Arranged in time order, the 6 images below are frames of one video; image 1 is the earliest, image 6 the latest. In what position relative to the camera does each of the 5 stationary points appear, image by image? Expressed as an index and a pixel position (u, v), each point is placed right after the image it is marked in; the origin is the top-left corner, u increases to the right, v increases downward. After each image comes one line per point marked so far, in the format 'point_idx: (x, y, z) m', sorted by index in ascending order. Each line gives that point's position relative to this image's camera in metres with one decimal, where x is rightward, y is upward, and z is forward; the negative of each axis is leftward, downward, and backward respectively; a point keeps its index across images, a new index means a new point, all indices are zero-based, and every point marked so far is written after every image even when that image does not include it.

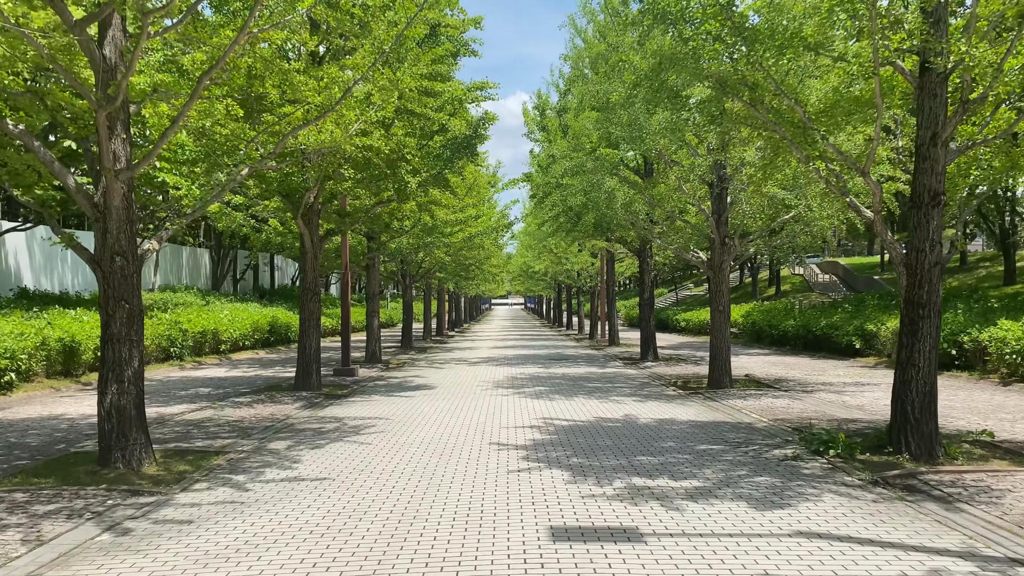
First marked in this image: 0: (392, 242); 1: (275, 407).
0: (-2.8, +1.1, +20.0) m
1: (-3.3, -1.7, +11.9) m
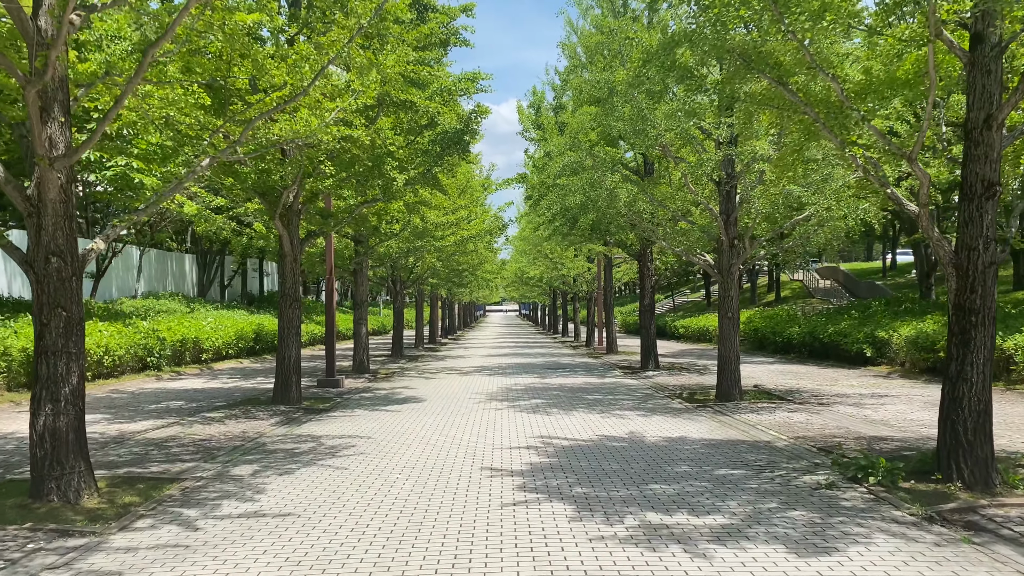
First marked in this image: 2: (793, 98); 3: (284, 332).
0: (-2.9, +1.0, +19.0) m
1: (-3.4, -1.7, +11.0) m
2: (+2.2, +1.5, +6.6) m
3: (-3.5, -0.7, +13.1) m
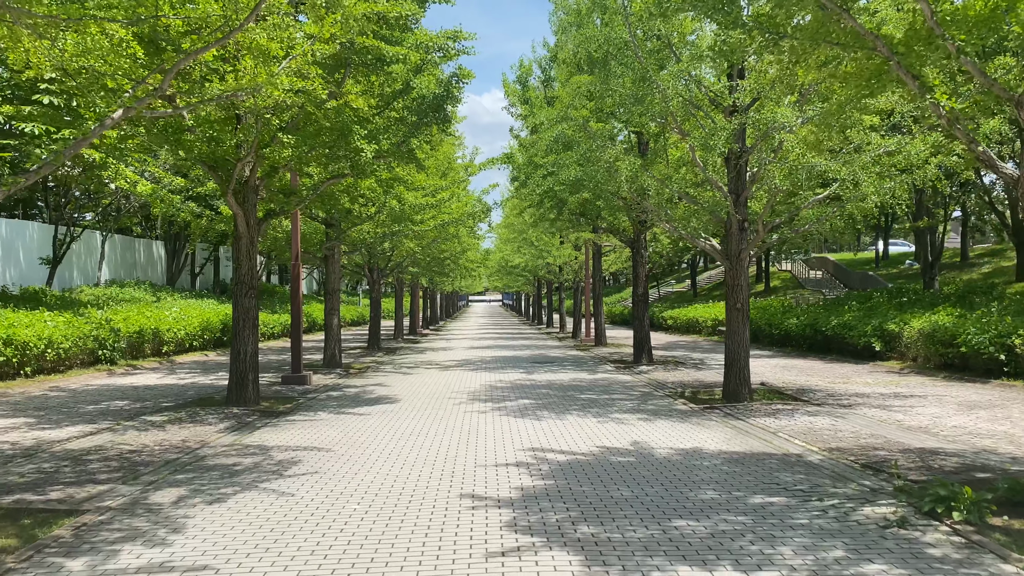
0: (-3.2, +1.2, +17.5) m
1: (-3.5, -1.6, +9.5) m
2: (+2.1, +1.6, +5.2) m
3: (-3.7, -0.5, +11.6) m
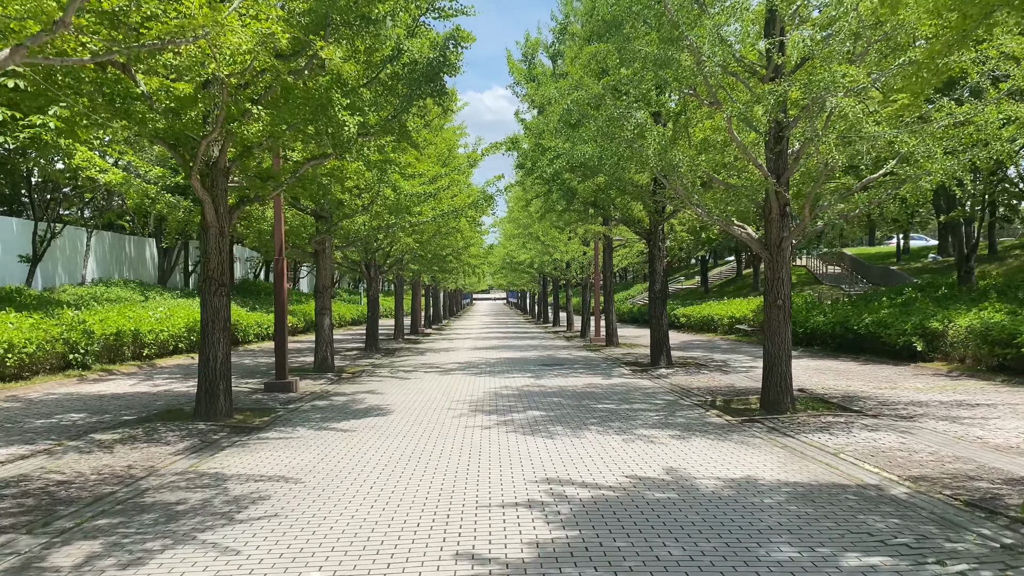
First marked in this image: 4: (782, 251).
0: (-3.1, +1.3, +16.1) m
1: (-3.5, -1.5, +8.1) m
2: (+2.2, +1.6, +3.7) m
3: (-3.6, -0.5, +10.1) m
4: (+3.2, +0.4, +10.1) m
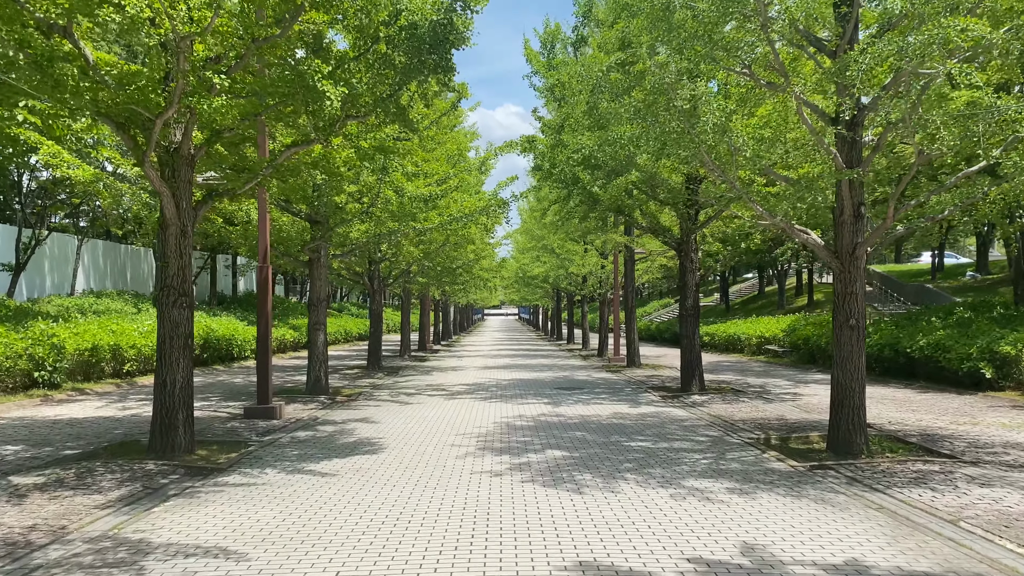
0: (-2.9, +1.1, +14.4) m
1: (-3.3, -1.6, +6.4) m
2: (+2.3, +1.6, +2.0) m
3: (-3.4, -0.6, +8.5) m
4: (+3.3, +0.3, +8.3) m
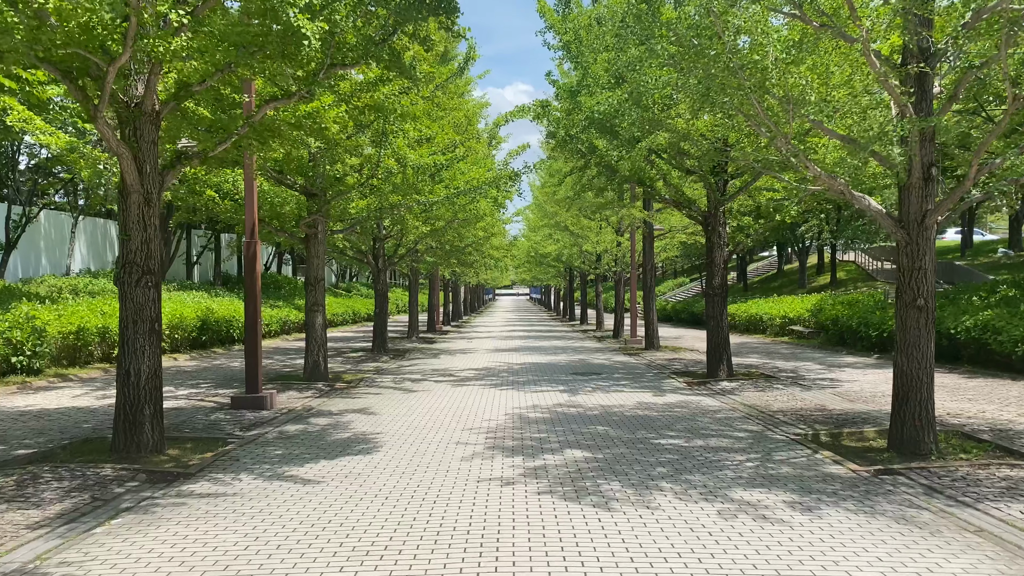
0: (-2.7, +1.4, +13.3) m
1: (-3.2, -1.5, +5.3) m
2: (+2.3, +1.7, +0.8) m
3: (-3.3, -0.4, +7.4) m
4: (+3.5, +0.5, +7.1) m
